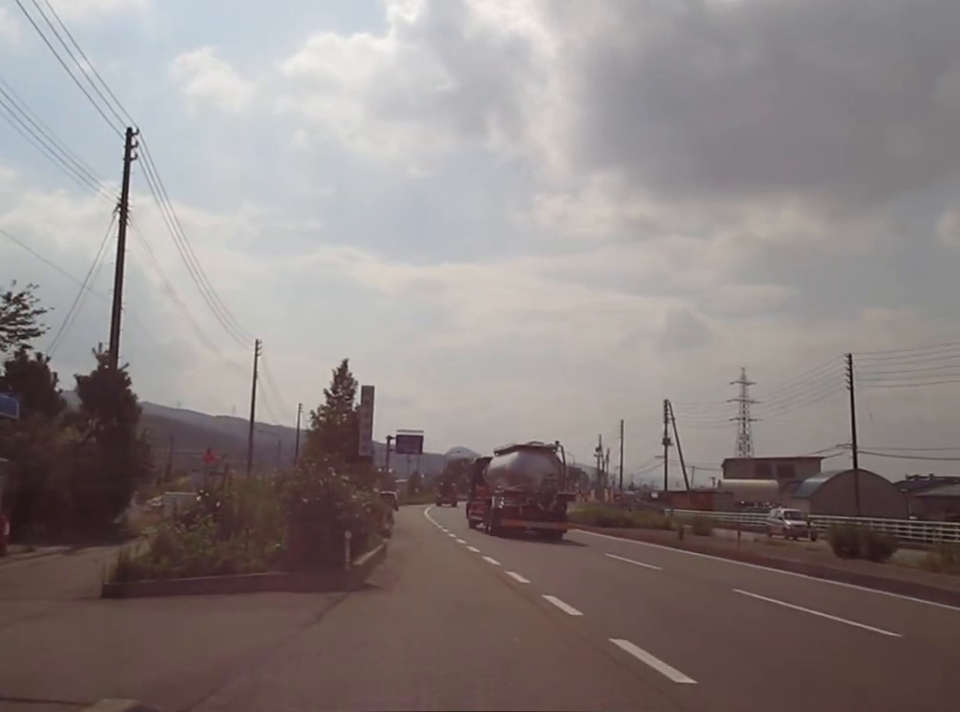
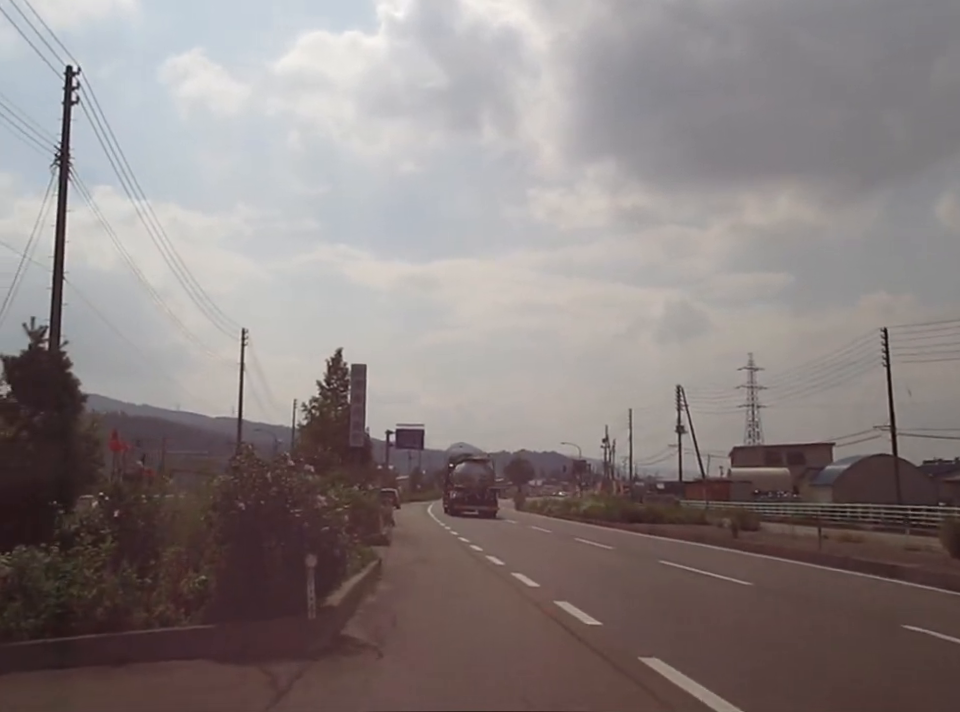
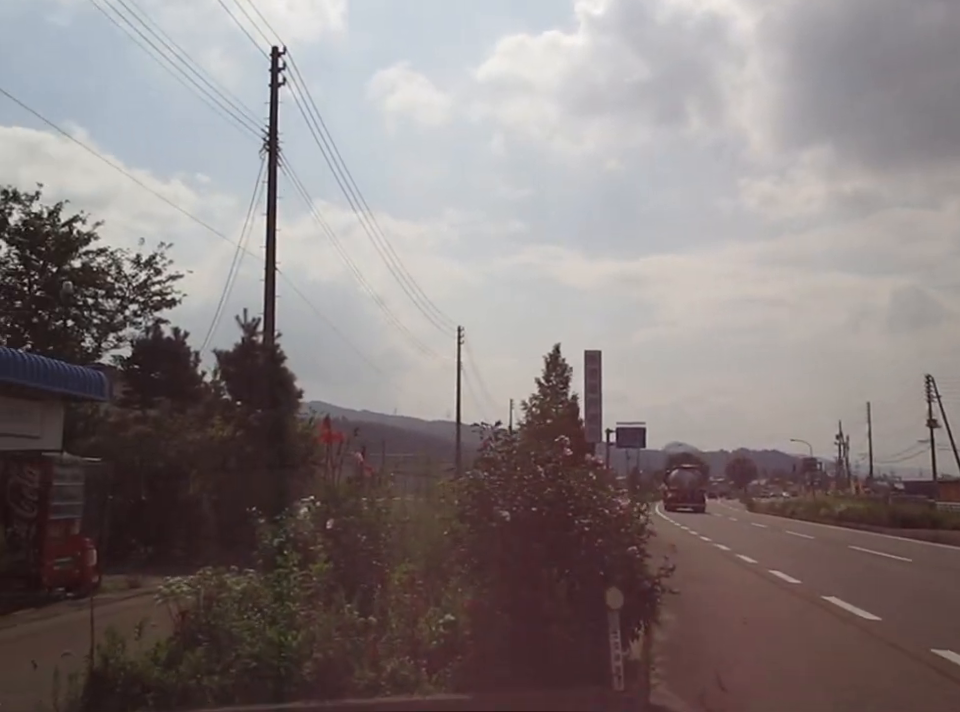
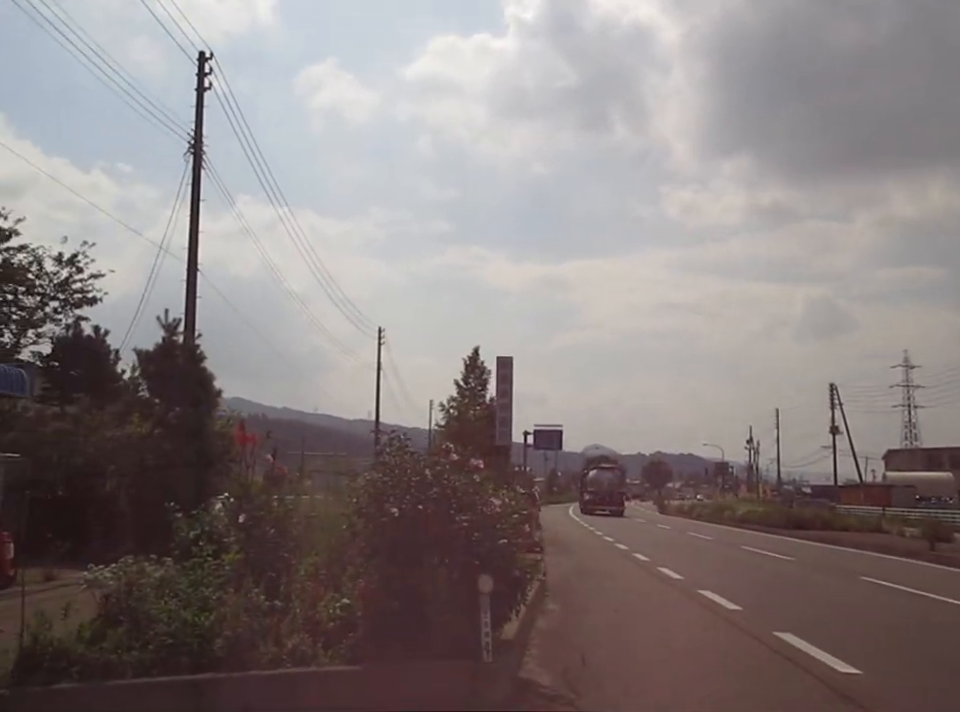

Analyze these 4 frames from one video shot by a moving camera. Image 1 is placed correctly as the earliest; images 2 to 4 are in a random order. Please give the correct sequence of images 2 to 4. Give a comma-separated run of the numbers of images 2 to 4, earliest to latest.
2, 4, 3
